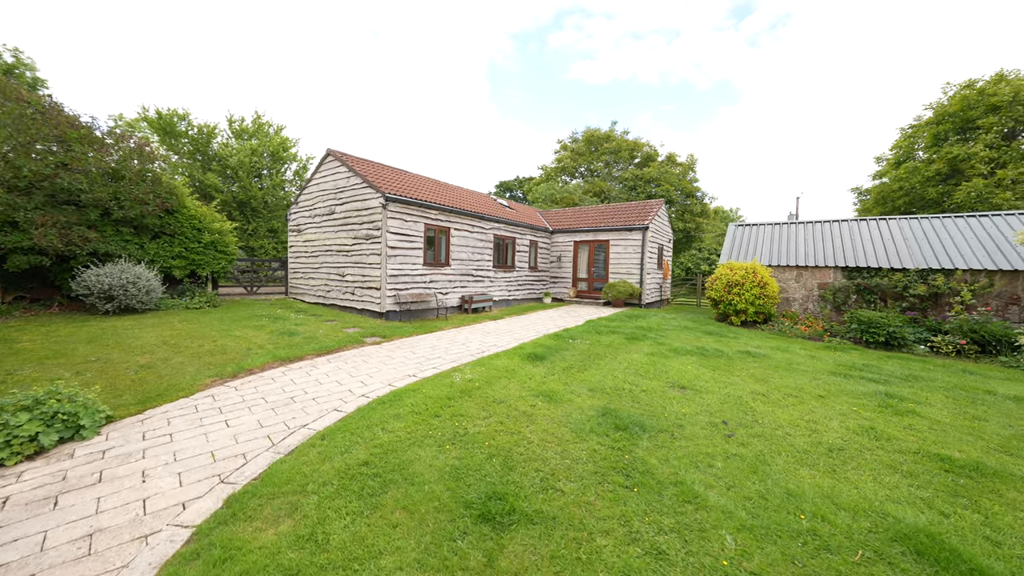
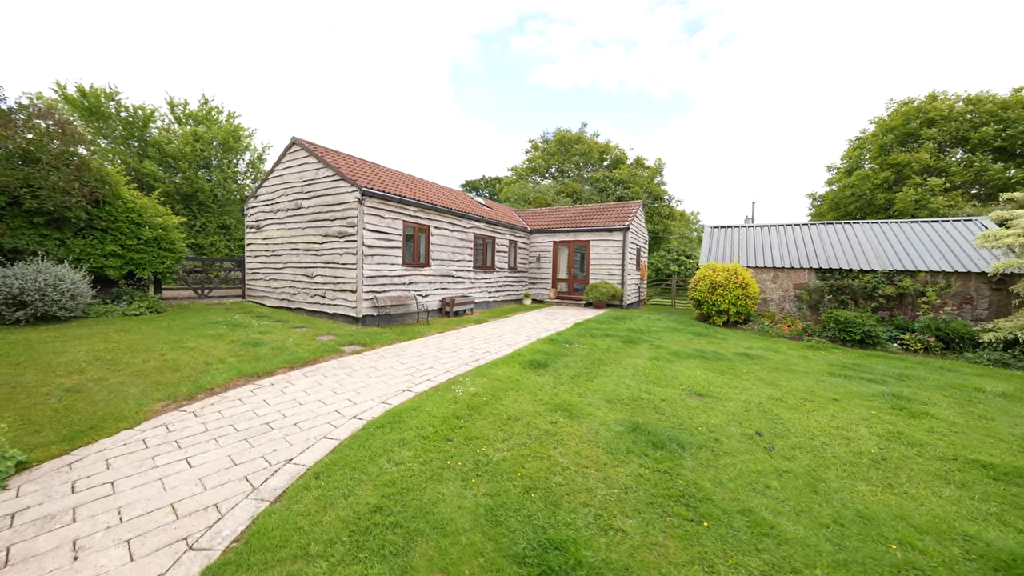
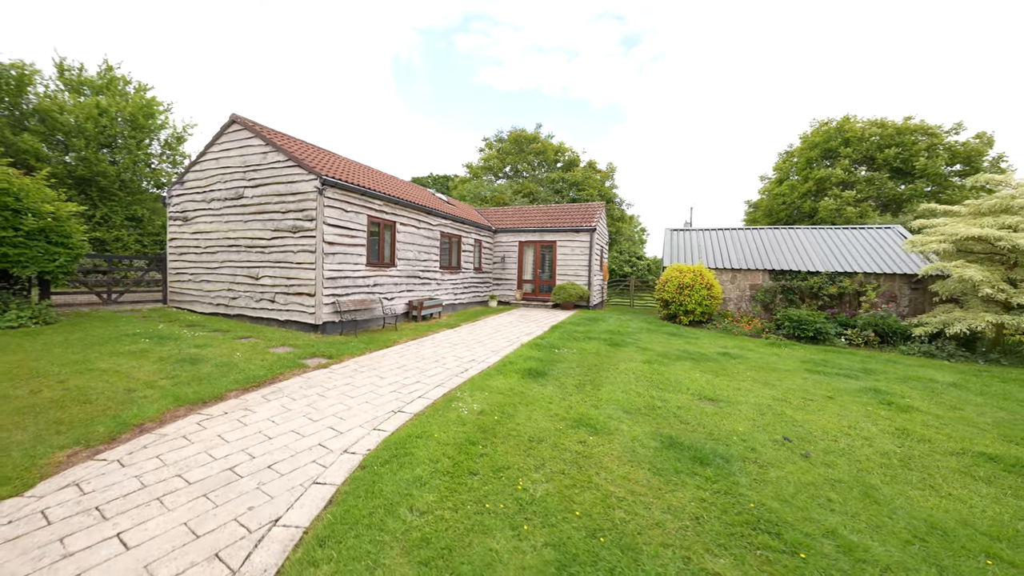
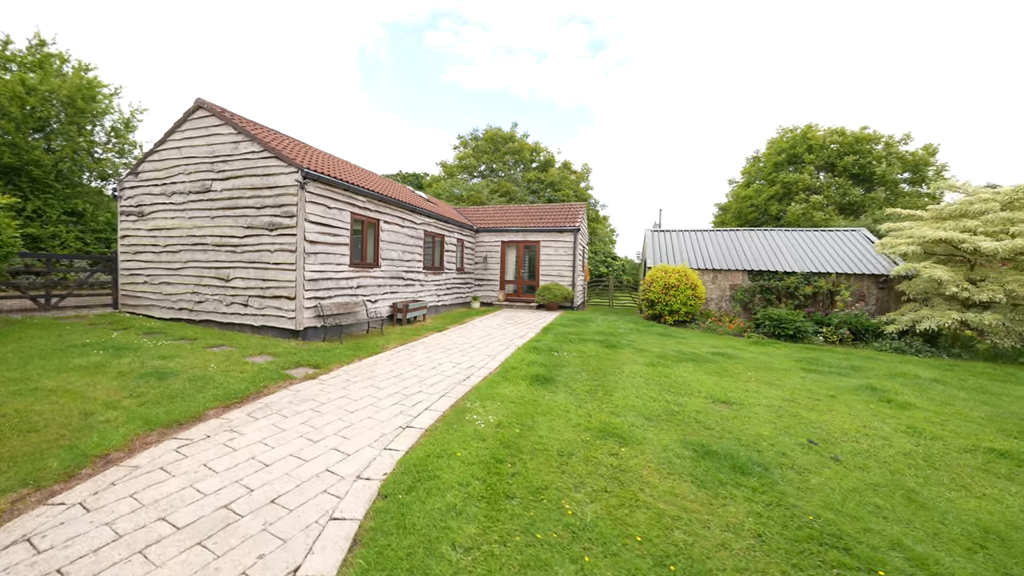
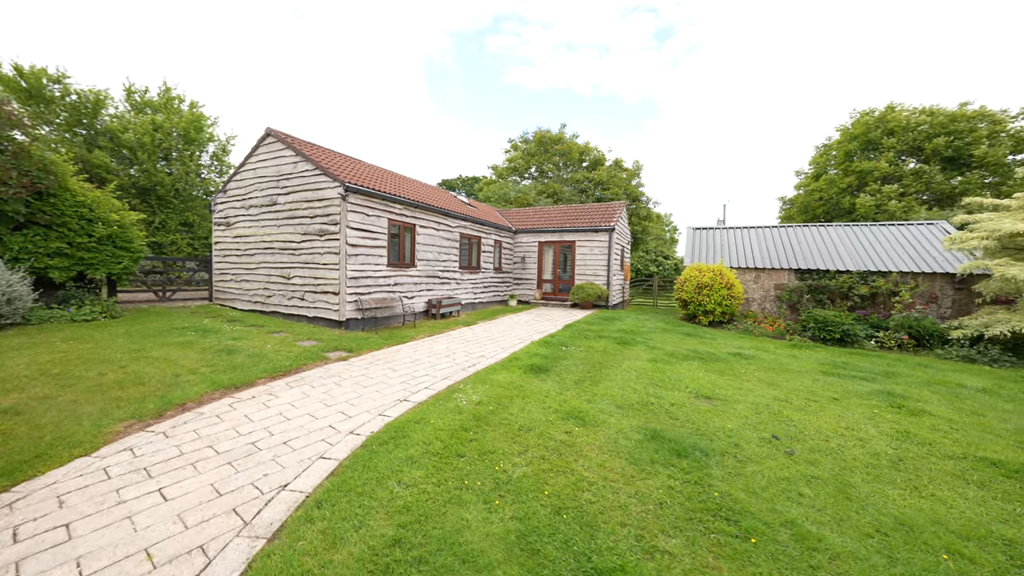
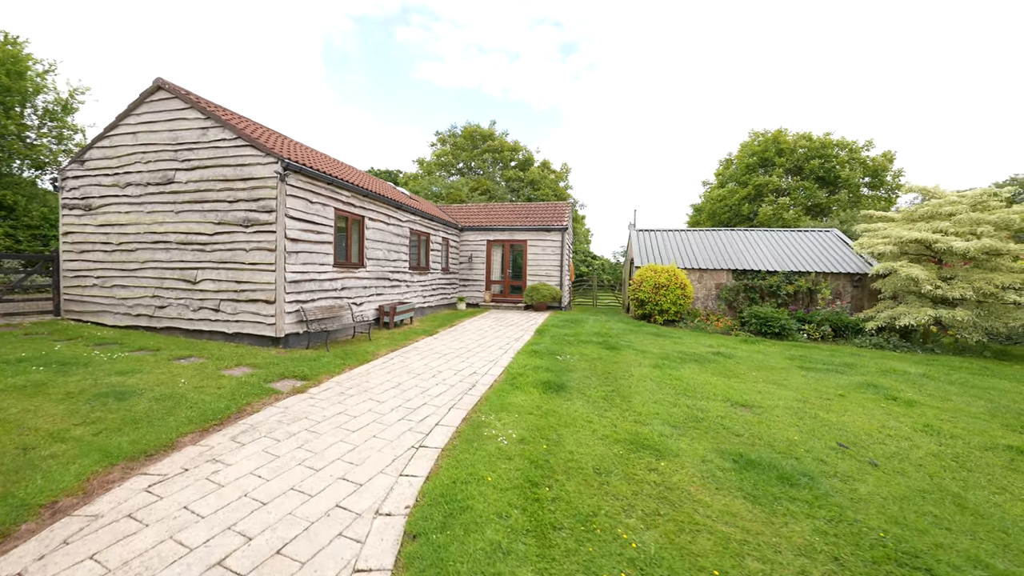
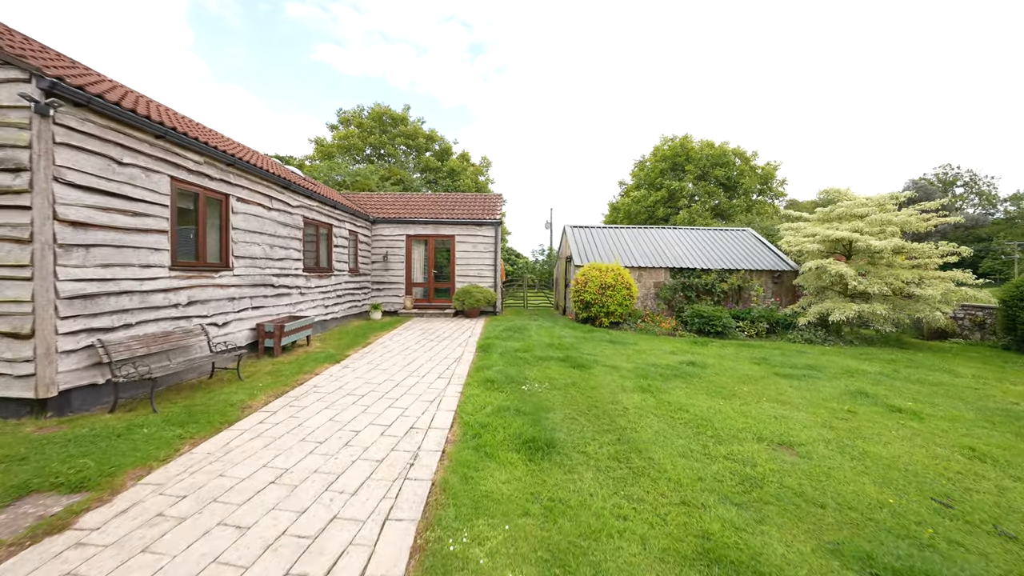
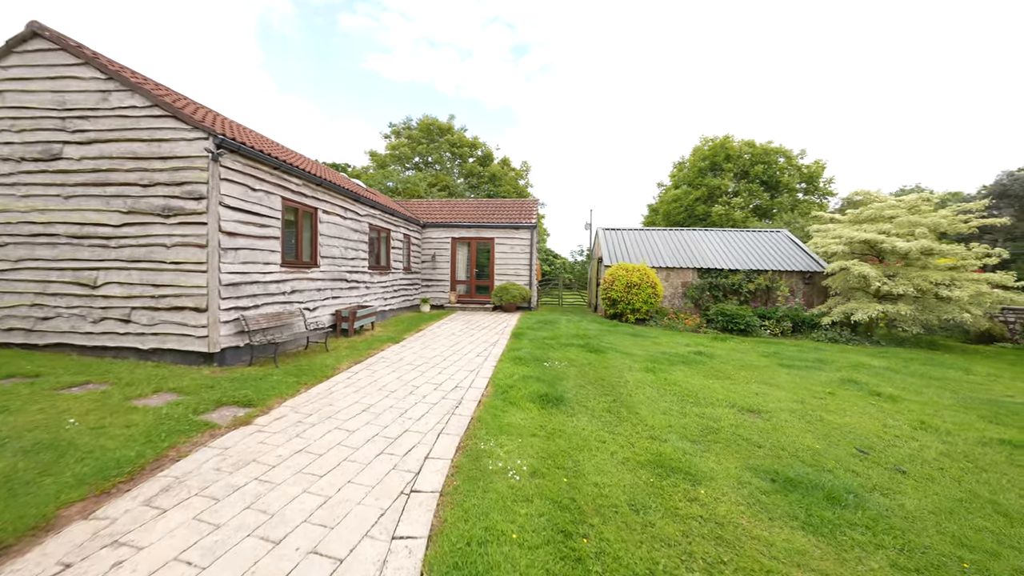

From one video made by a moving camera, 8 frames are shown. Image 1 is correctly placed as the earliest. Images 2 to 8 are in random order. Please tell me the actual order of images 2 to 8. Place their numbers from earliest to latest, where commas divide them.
2, 5, 3, 4, 6, 8, 7
